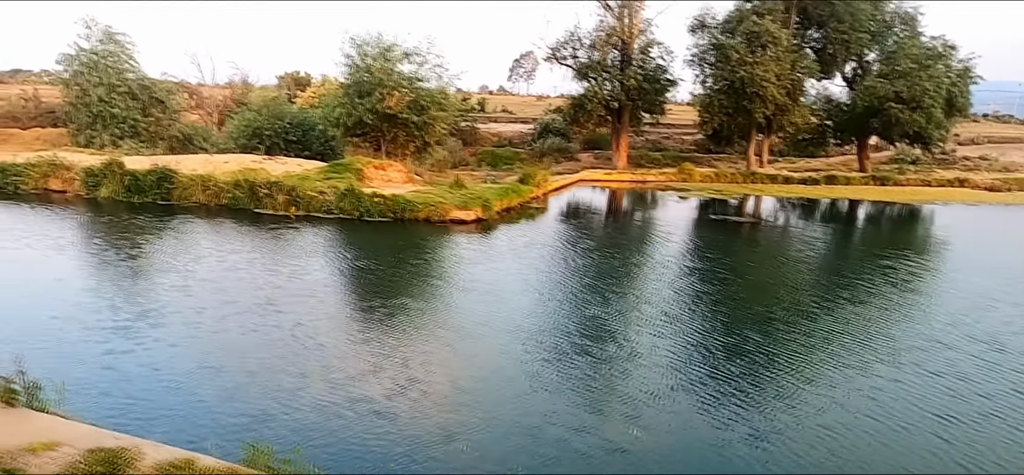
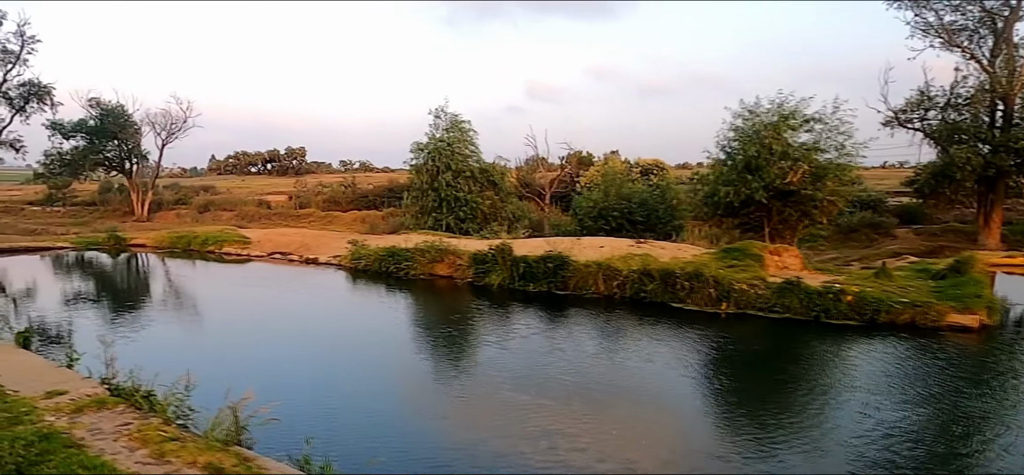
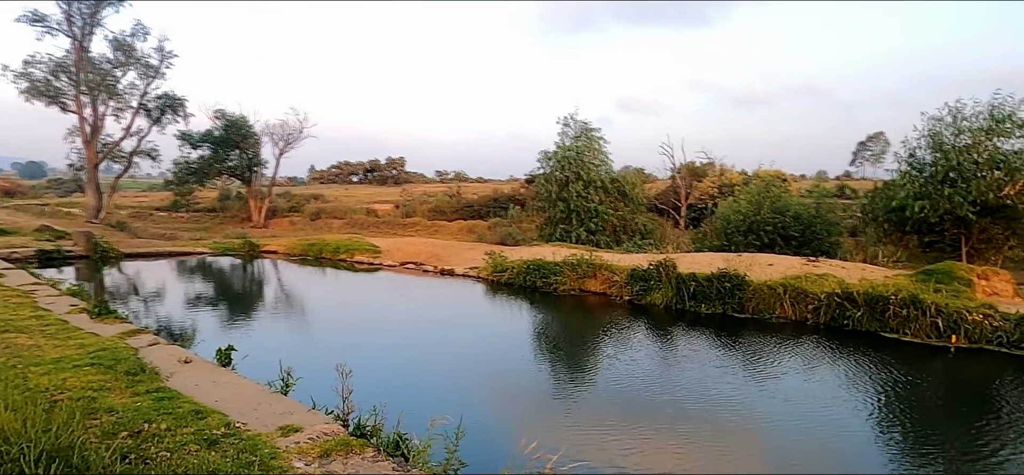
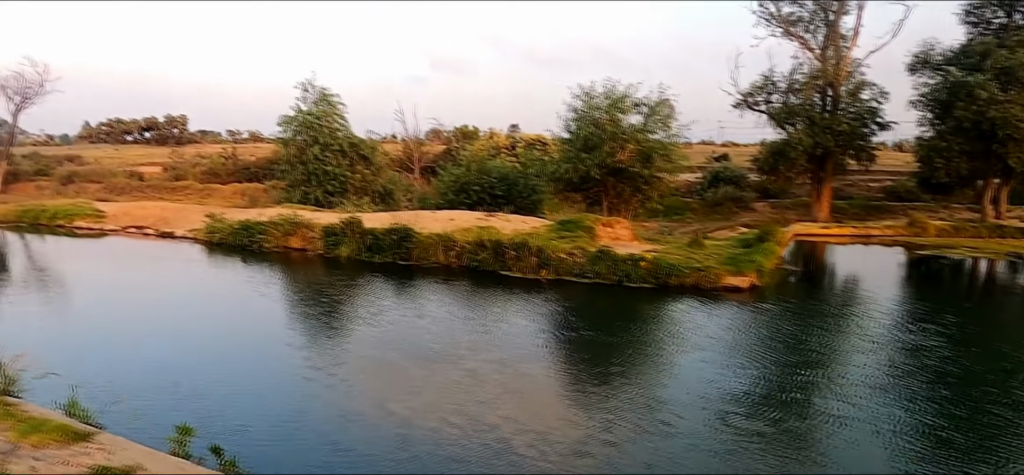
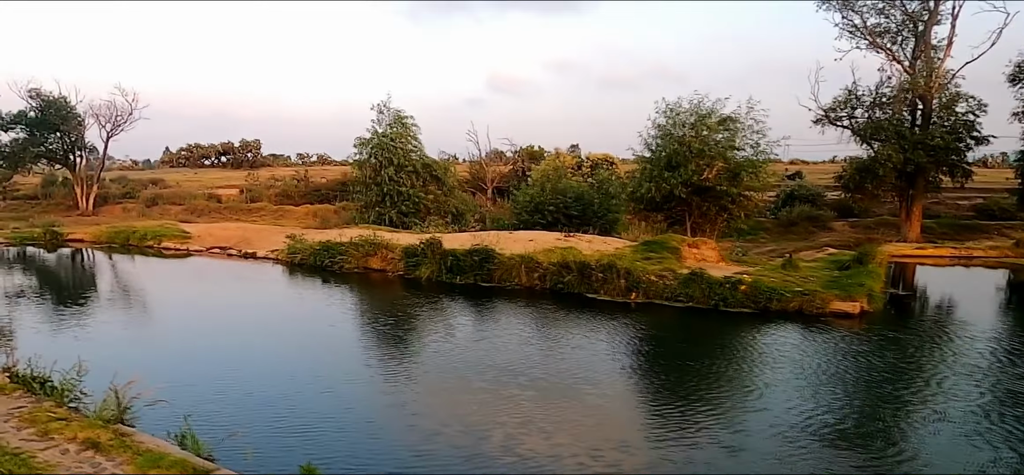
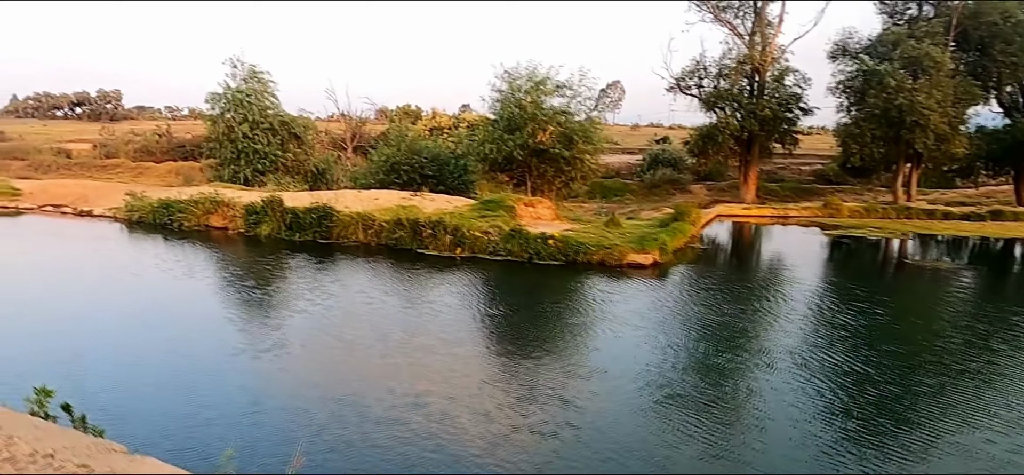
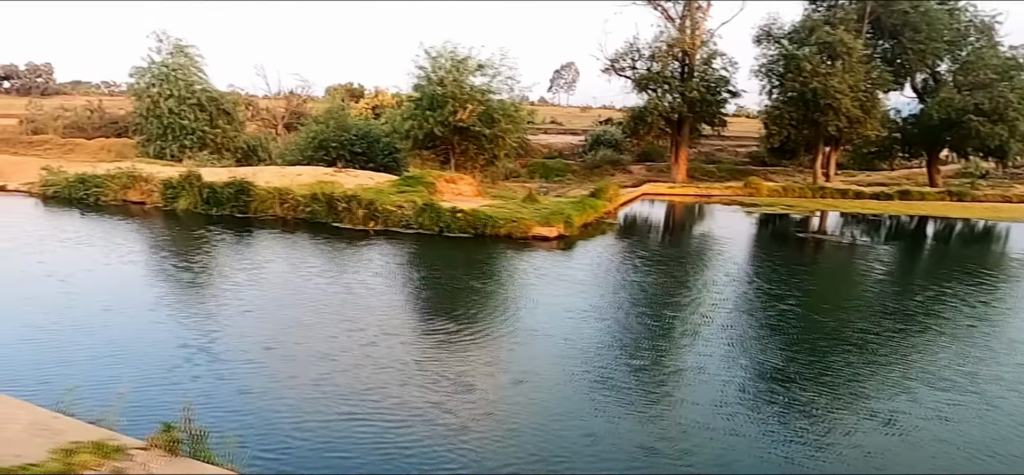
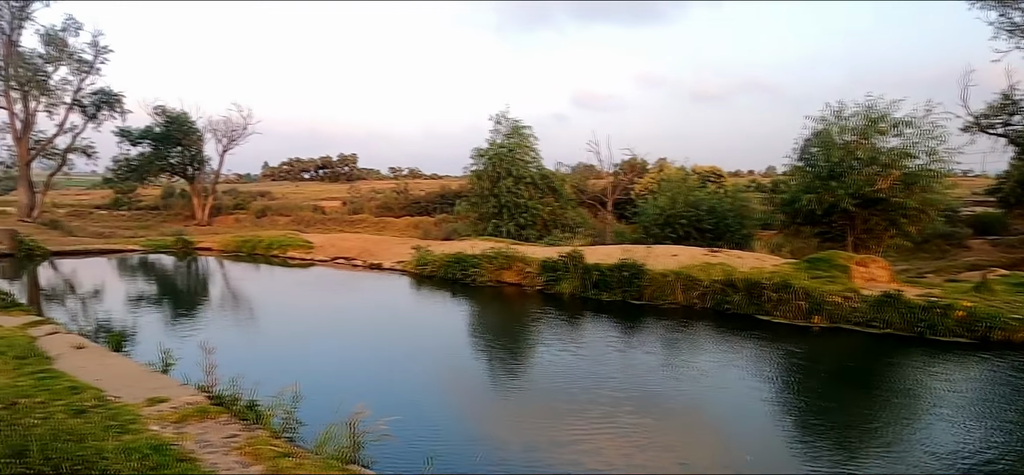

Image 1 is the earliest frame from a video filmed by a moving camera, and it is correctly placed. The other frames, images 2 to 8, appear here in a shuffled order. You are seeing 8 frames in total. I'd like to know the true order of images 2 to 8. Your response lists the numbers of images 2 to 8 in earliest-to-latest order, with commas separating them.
7, 6, 4, 5, 2, 8, 3
